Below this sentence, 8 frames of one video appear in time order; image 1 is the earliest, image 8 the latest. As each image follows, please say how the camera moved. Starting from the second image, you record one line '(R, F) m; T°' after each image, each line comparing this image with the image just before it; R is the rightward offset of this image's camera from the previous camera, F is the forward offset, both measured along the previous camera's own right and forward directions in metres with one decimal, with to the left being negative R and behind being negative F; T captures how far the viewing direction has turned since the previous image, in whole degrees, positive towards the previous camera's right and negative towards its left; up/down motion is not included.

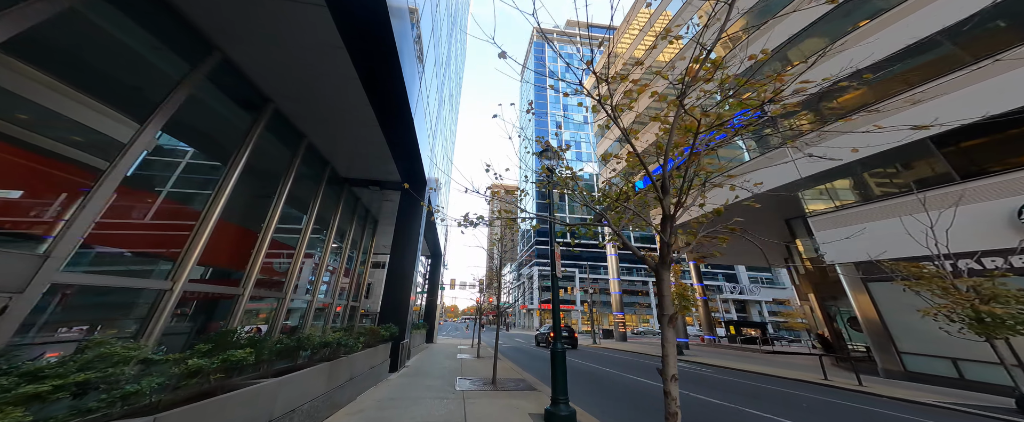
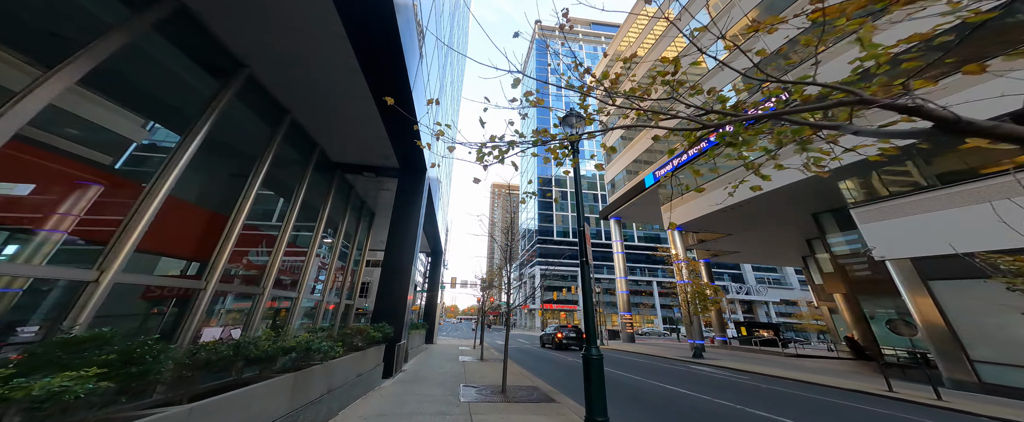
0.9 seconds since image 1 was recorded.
(-0.2, +0.8) m; 0°
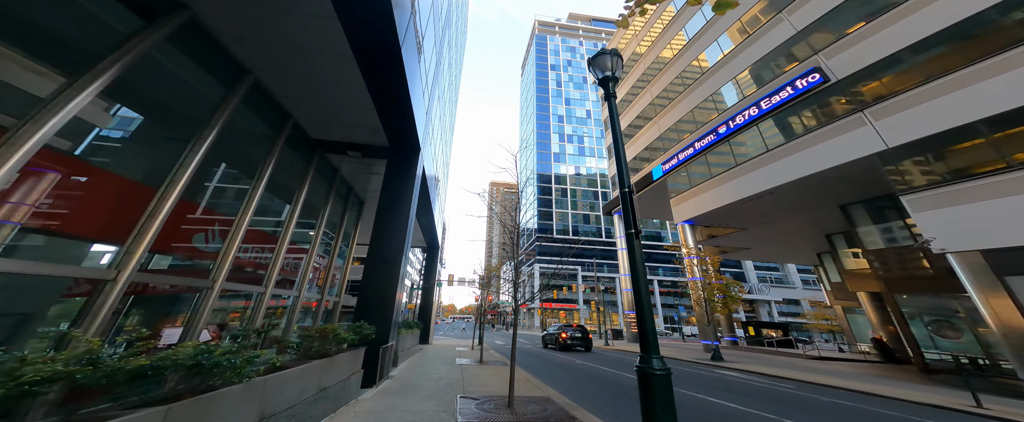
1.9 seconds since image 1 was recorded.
(-0.2, +1.0) m; 0°
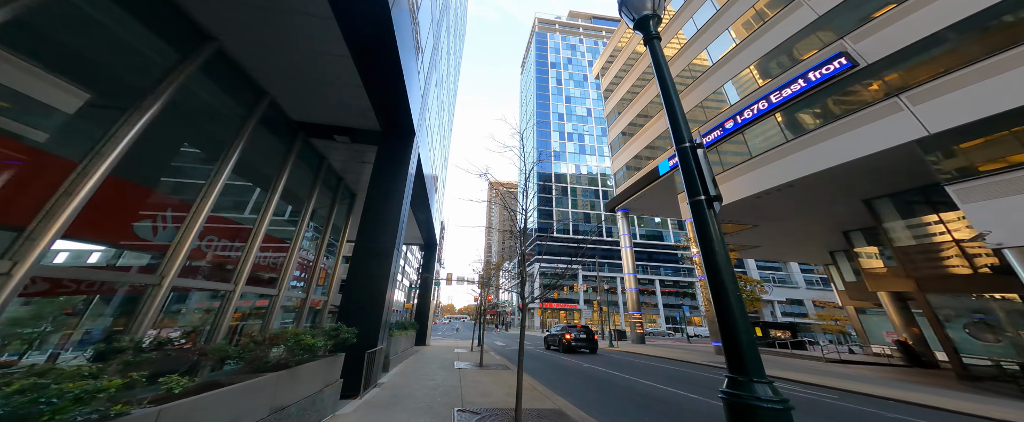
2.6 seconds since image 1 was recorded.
(-0.1, +0.7) m; 0°
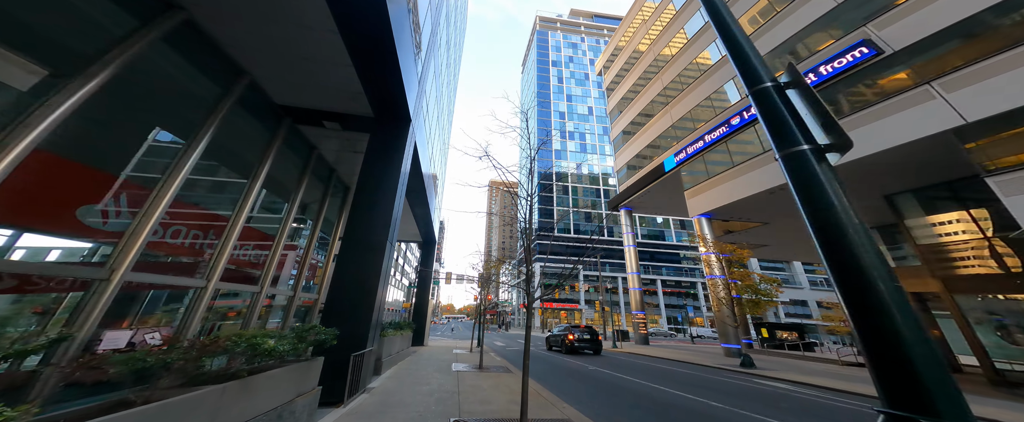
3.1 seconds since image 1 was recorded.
(-0.1, +0.5) m; 0°
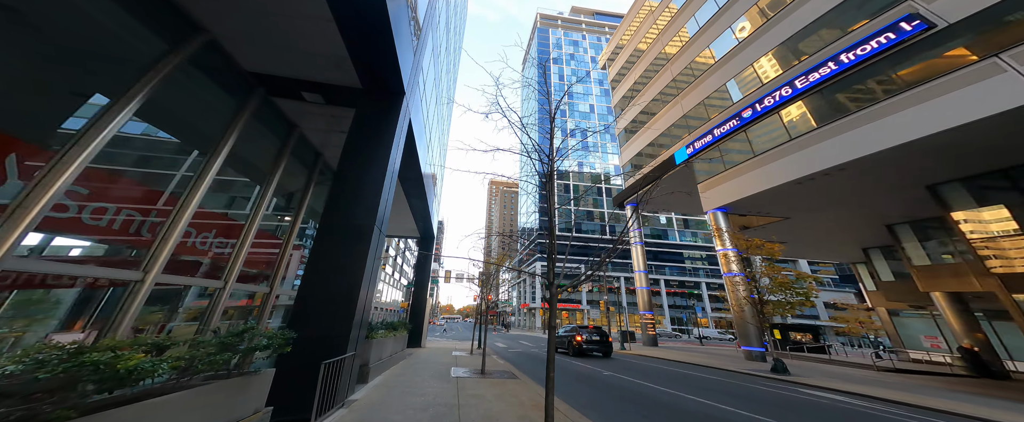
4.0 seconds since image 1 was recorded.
(-0.2, +0.9) m; 0°
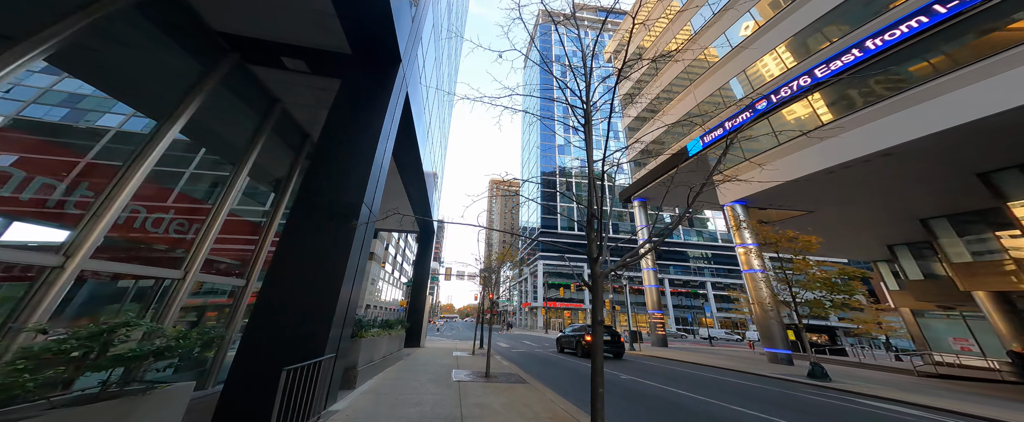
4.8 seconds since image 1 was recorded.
(-0.2, +0.8) m; 0°
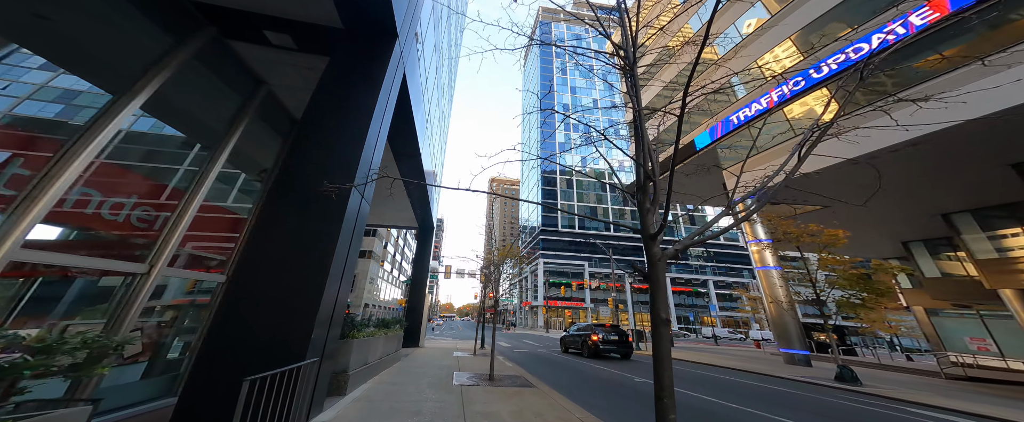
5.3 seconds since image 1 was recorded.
(-0.1, +0.5) m; 0°
